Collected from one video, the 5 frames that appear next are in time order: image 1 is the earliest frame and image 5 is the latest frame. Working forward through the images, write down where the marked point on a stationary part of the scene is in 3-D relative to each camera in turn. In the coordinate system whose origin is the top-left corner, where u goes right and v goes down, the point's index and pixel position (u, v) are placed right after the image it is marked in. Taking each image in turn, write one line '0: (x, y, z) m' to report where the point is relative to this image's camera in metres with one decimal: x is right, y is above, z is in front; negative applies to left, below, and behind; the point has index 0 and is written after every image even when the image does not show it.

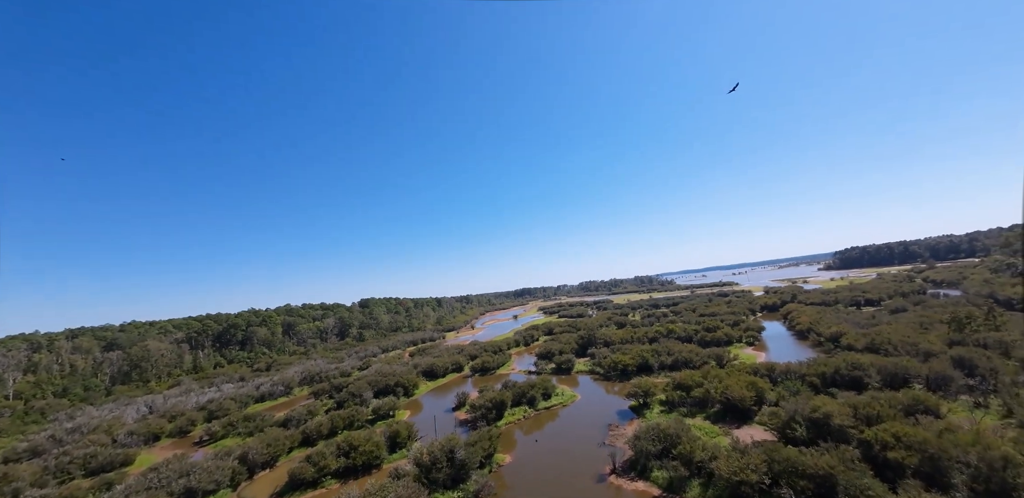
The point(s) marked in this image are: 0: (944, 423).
0: (+22.5, -9.1, +19.9) m
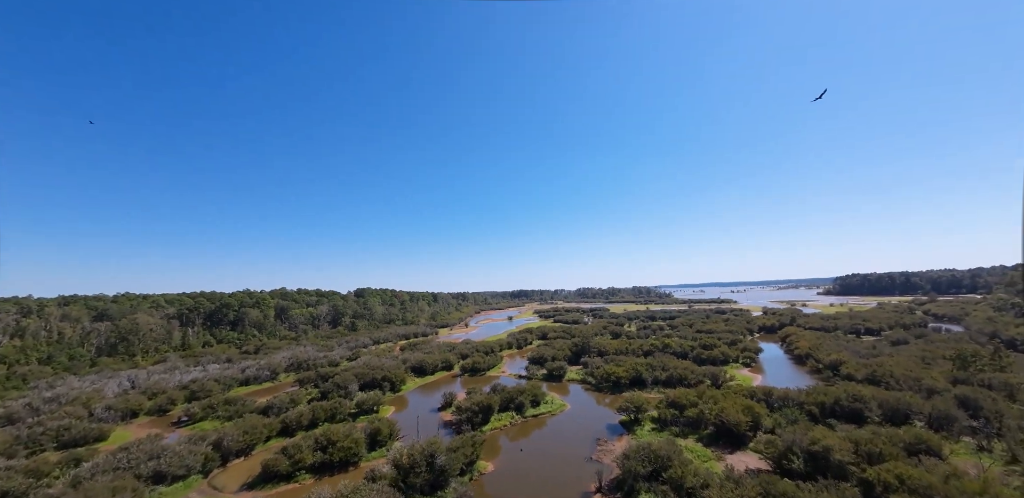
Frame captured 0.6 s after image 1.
0: (+21.7, -10.8, +18.9) m
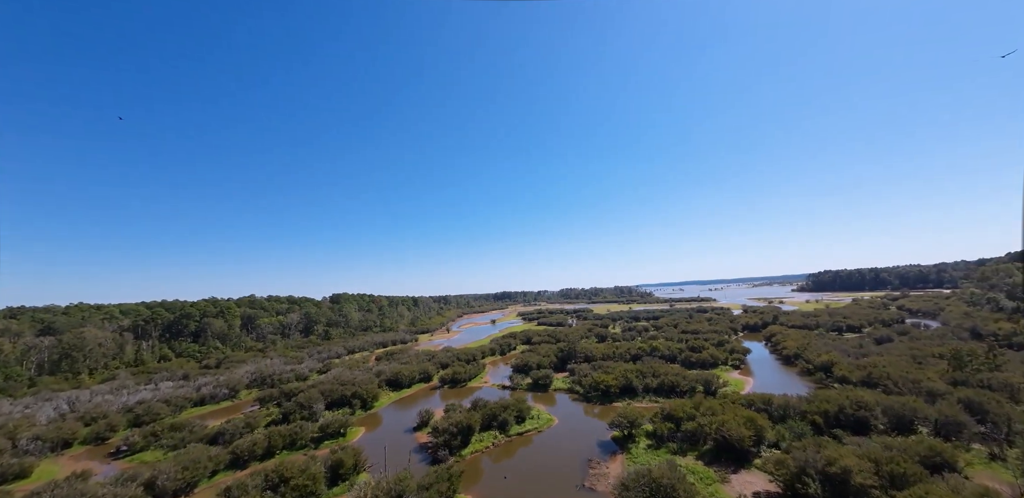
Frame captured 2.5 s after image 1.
0: (+20.9, -10.7, +17.2) m
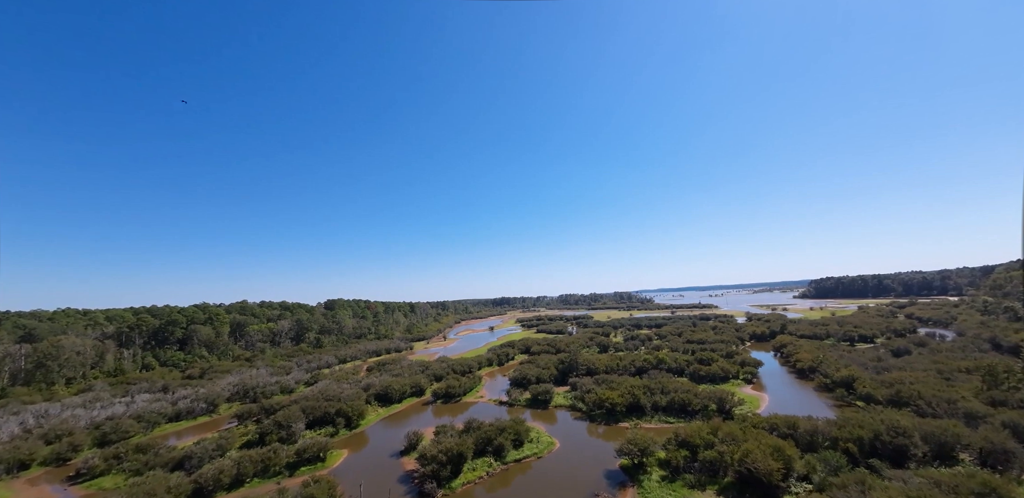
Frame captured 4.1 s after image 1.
0: (+20.7, -11.0, +14.5) m
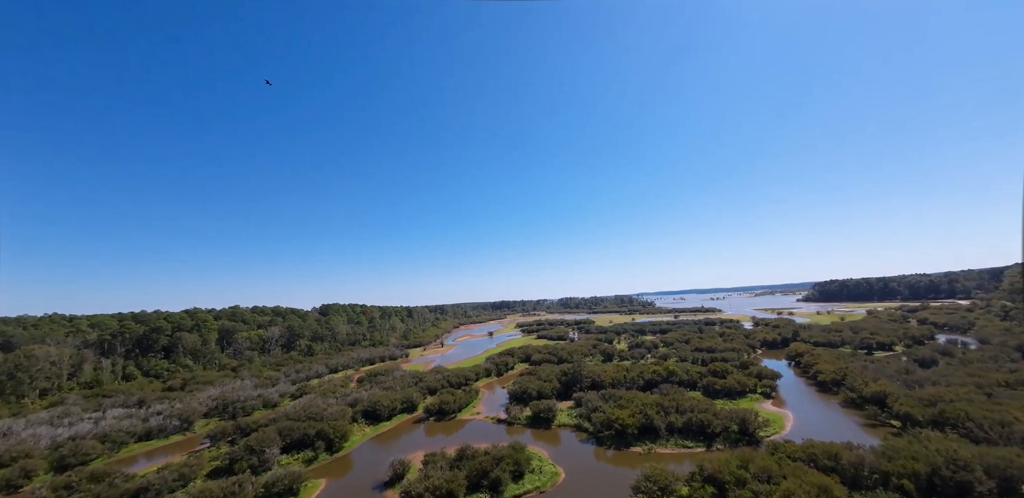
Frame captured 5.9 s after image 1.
0: (+20.6, -11.2, +11.3) m
